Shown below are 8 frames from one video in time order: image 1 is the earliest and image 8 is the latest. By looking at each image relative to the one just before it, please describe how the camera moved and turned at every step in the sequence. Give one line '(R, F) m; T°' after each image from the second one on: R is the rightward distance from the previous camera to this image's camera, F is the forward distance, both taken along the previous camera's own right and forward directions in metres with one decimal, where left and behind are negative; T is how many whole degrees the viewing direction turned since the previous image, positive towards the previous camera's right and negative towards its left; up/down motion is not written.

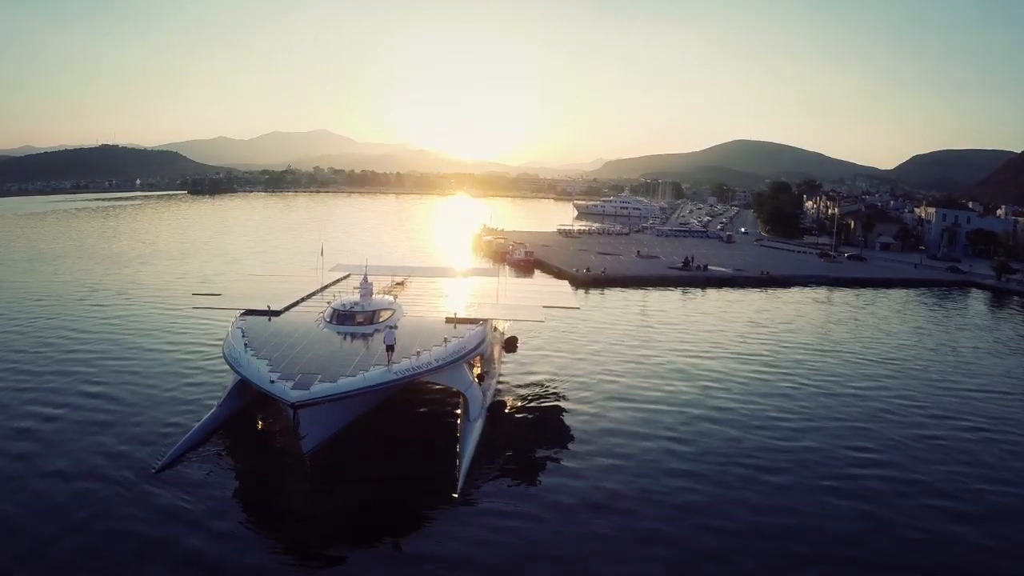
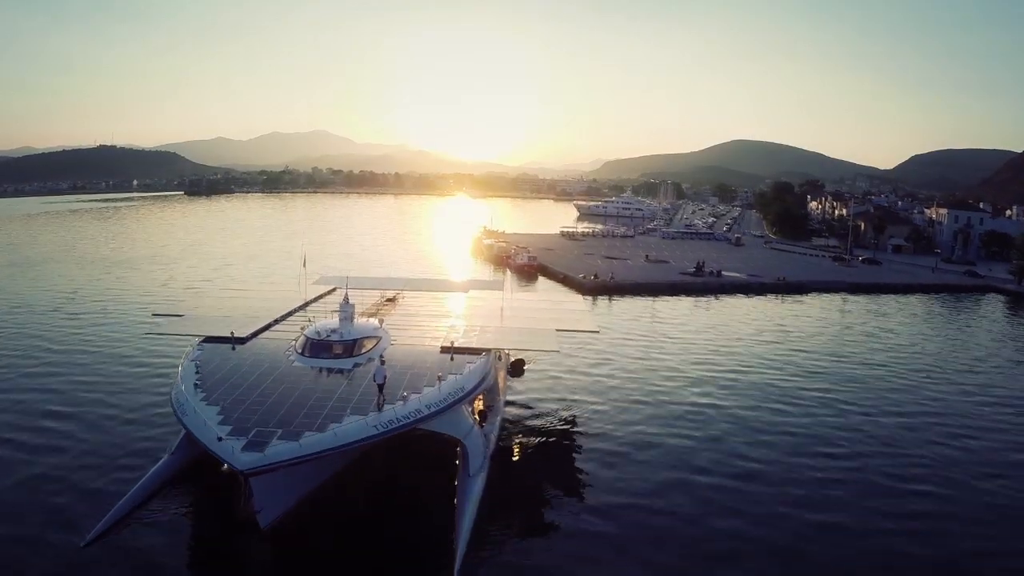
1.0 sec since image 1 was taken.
(-0.1, +1.7) m; 0°
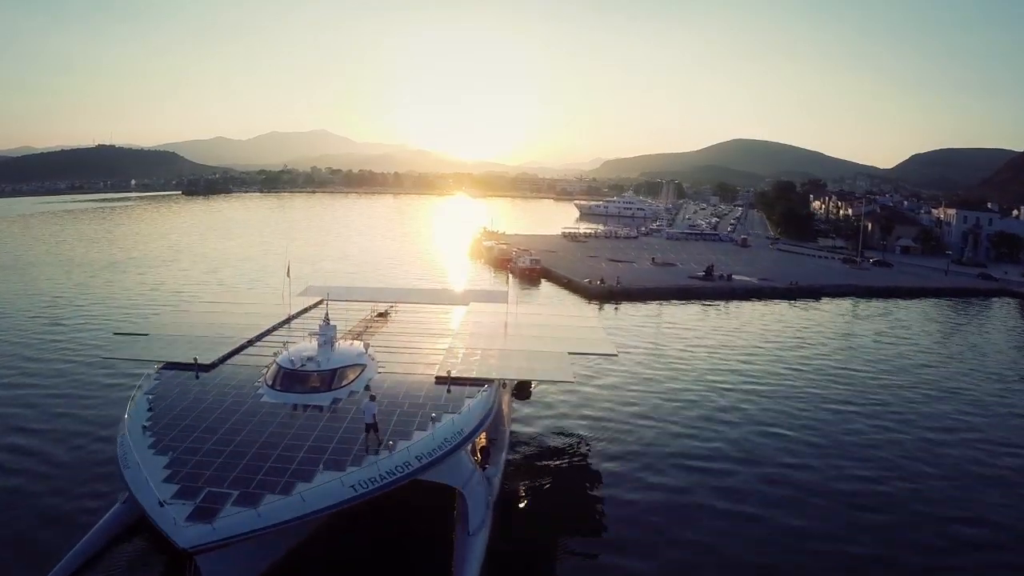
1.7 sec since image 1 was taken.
(-0.1, +1.2) m; 0°
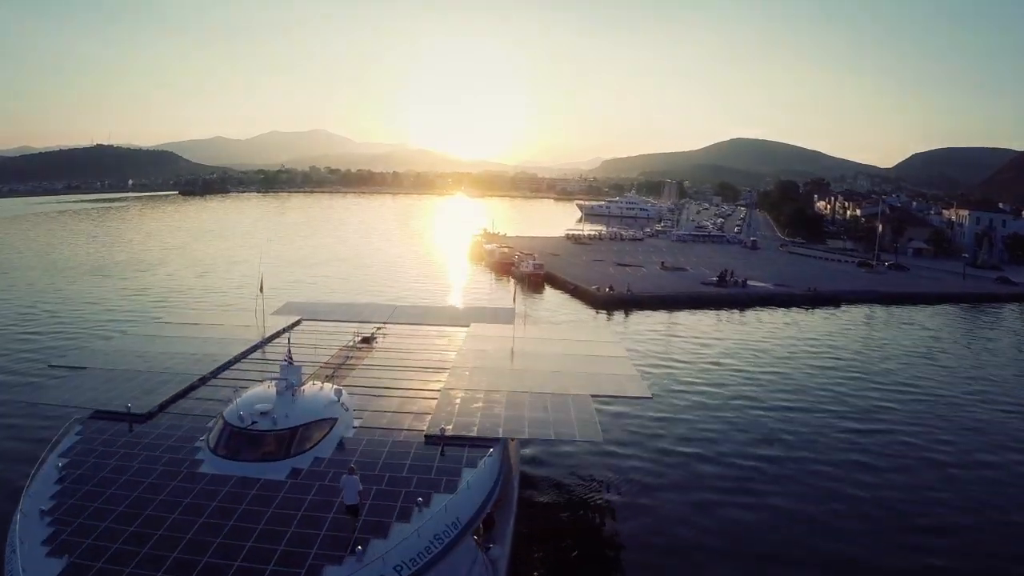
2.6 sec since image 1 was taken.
(-0.1, +1.6) m; 0°
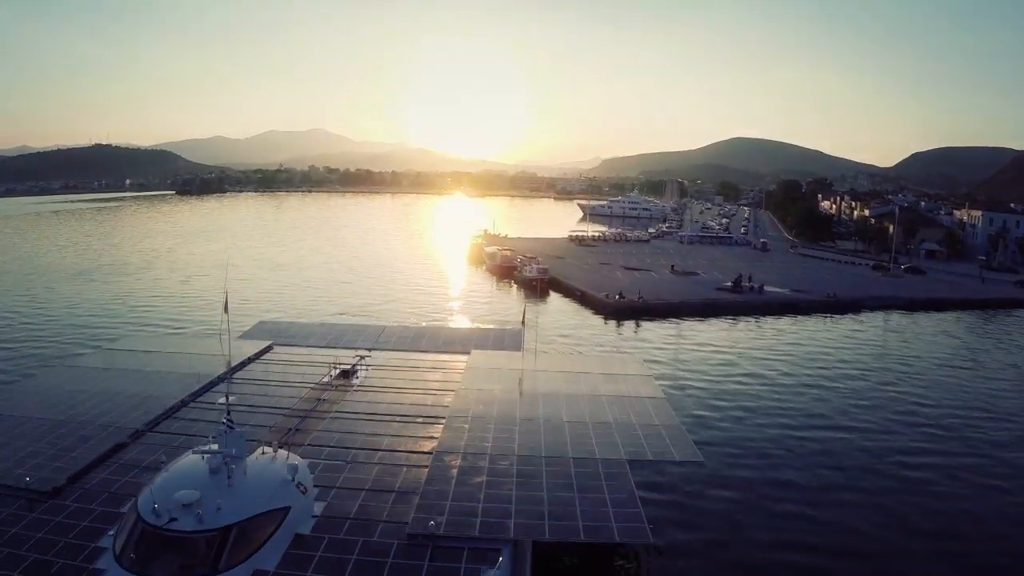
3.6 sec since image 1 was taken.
(-0.1, +1.6) m; 0°
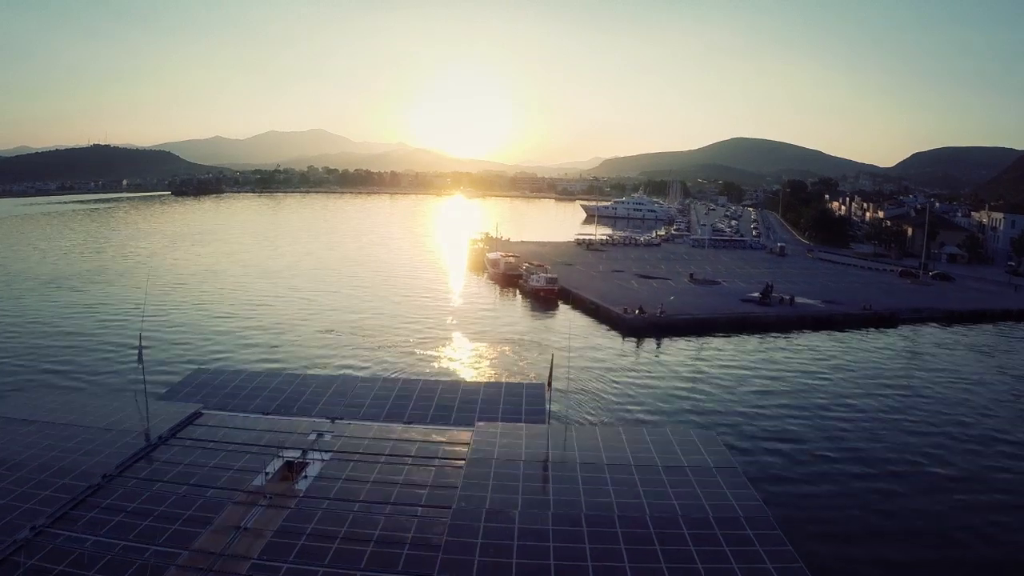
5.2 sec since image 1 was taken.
(-0.2, +2.4) m; 0°
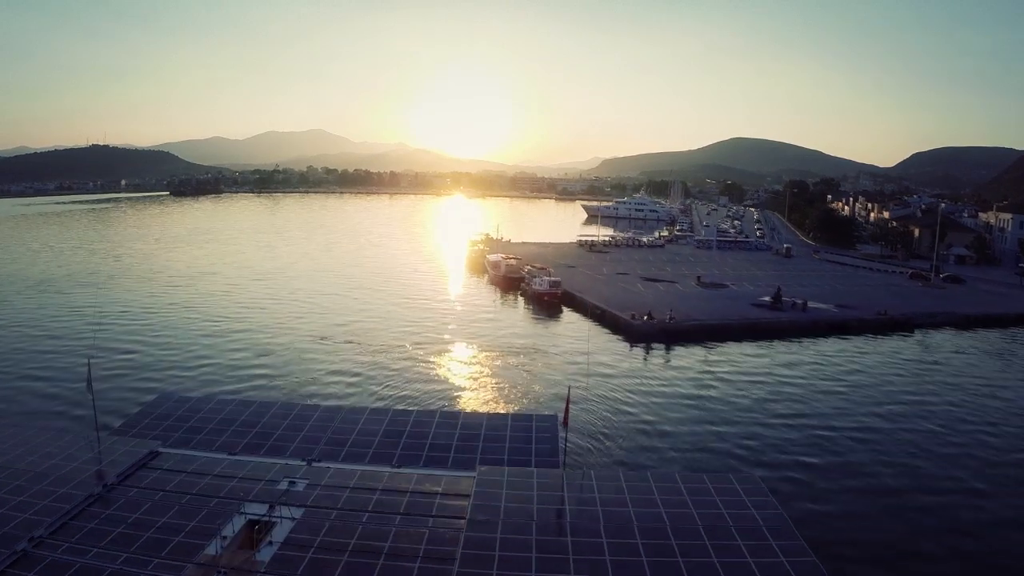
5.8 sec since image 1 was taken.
(-0.1, +0.9) m; 0°
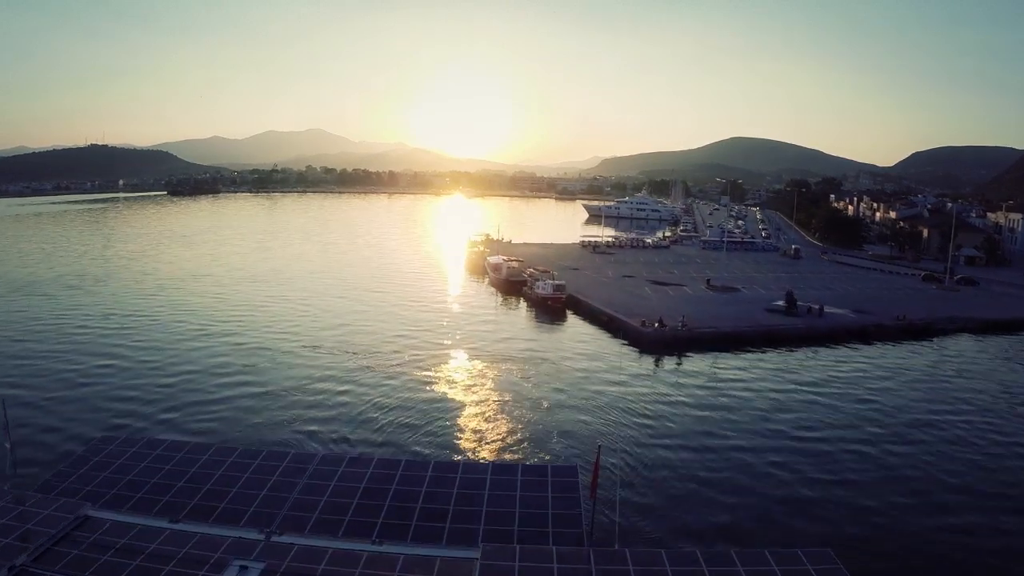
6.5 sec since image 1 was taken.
(-0.1, +1.1) m; 0°
